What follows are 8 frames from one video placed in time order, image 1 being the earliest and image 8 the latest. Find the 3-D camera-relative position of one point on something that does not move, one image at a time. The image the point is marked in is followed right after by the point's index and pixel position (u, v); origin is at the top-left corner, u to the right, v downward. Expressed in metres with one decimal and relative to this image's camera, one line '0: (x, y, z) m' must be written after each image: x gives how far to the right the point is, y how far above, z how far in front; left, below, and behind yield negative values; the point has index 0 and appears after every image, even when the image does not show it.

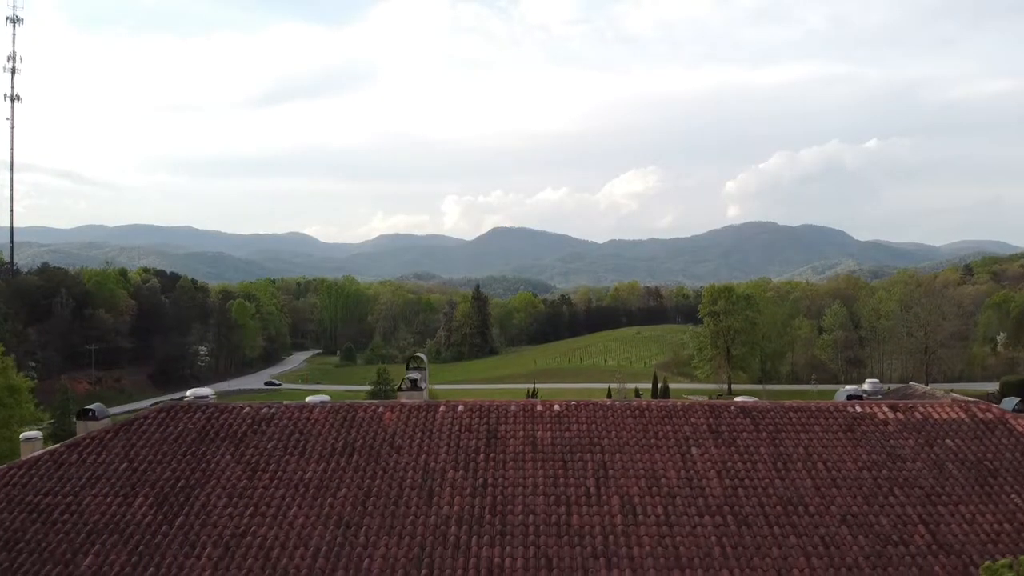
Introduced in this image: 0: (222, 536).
0: (-14.9, -12.7, +14.0) m
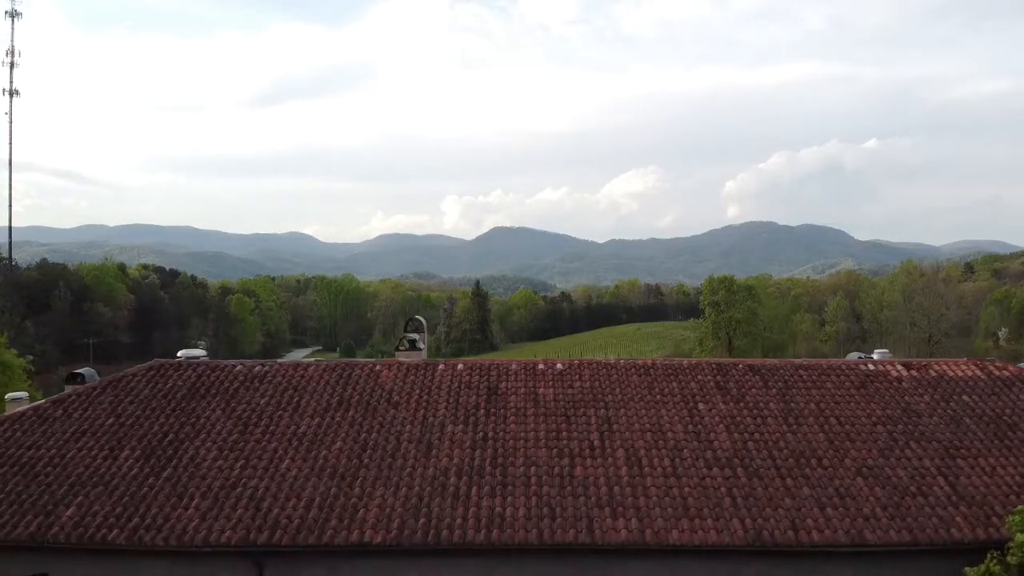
0: (-14.9, -9.8, +13.5) m
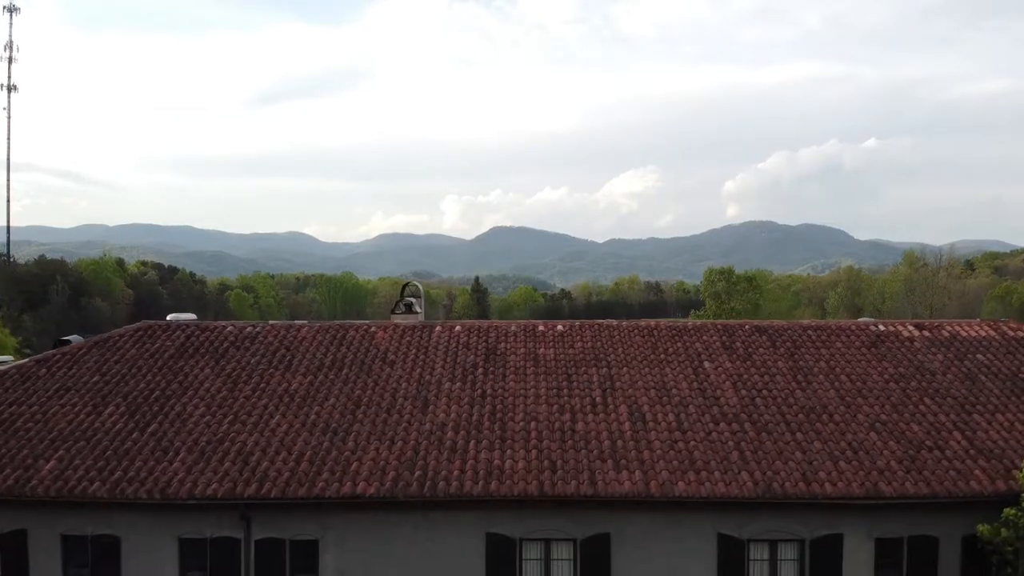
0: (-14.9, -7.3, +12.9) m
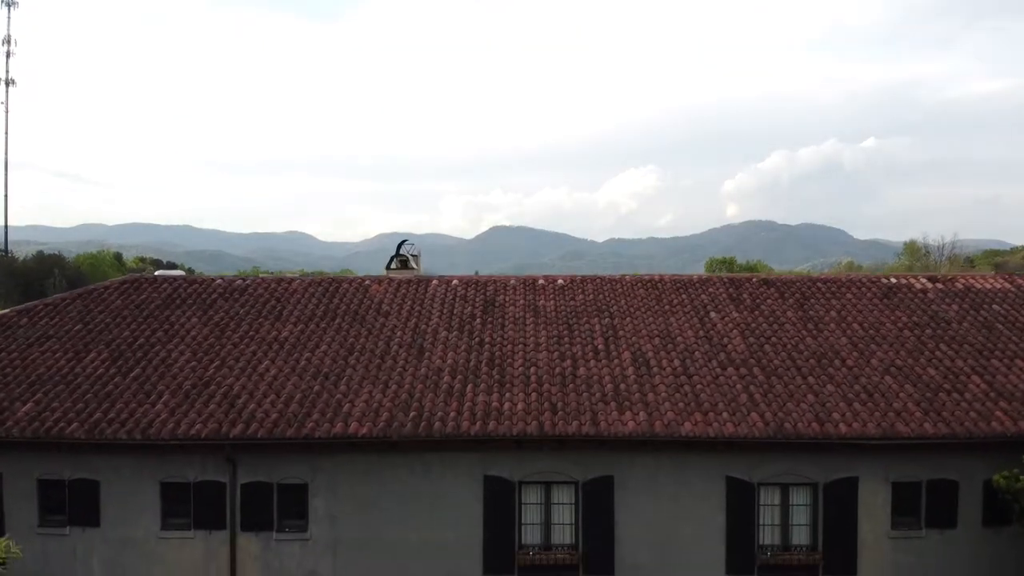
0: (-15.0, -4.4, +12.3) m
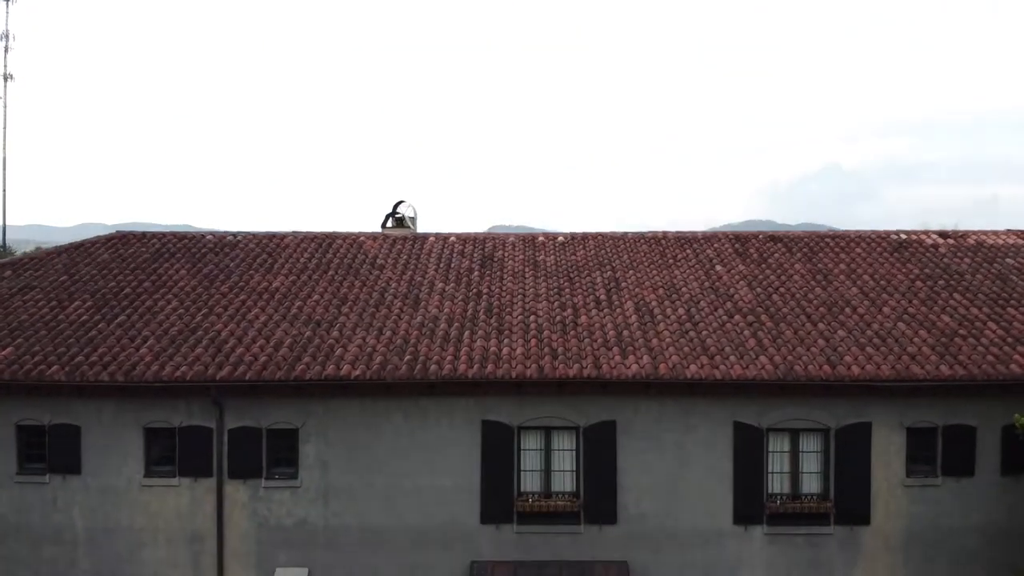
0: (-15.0, -1.9, +11.9) m
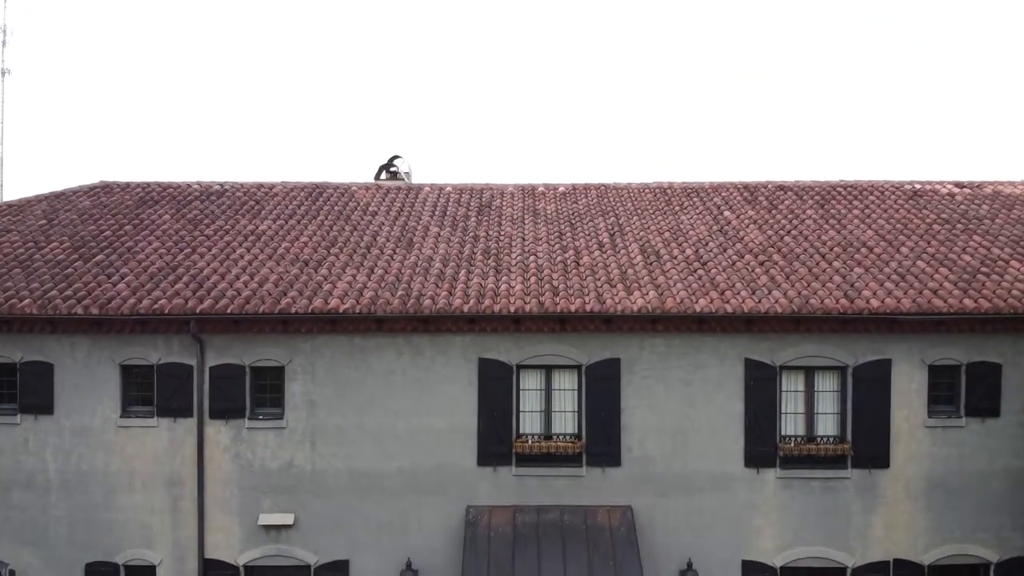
0: (-15.1, +0.8, +11.3) m
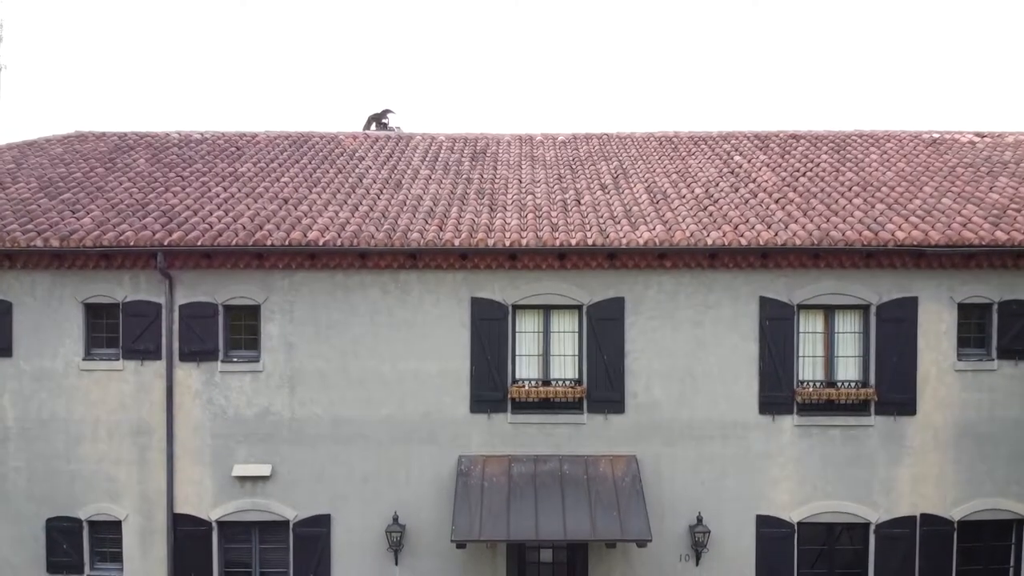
0: (-15.2, +3.1, +10.5) m
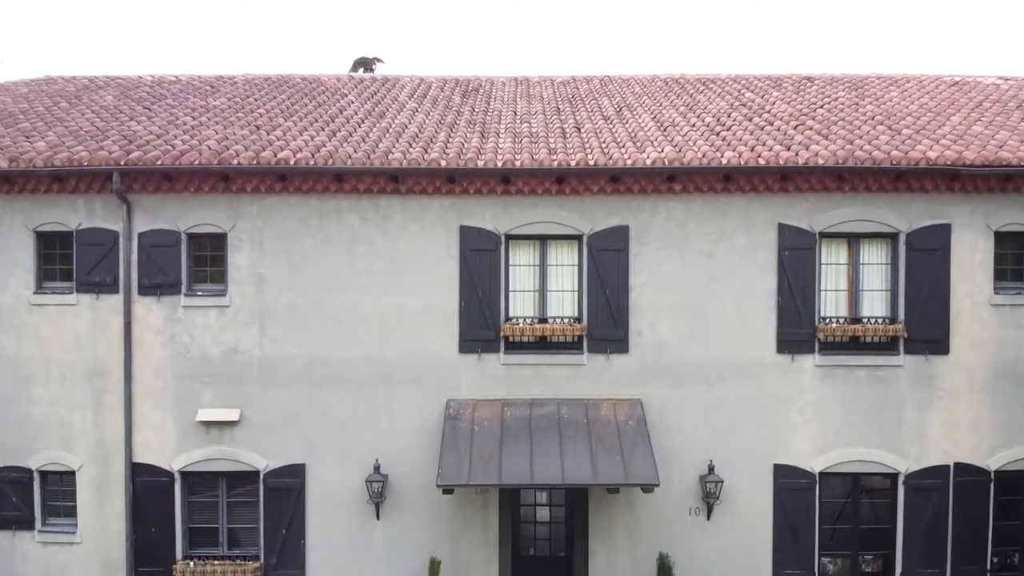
0: (-15.5, +5.5, +9.6) m
